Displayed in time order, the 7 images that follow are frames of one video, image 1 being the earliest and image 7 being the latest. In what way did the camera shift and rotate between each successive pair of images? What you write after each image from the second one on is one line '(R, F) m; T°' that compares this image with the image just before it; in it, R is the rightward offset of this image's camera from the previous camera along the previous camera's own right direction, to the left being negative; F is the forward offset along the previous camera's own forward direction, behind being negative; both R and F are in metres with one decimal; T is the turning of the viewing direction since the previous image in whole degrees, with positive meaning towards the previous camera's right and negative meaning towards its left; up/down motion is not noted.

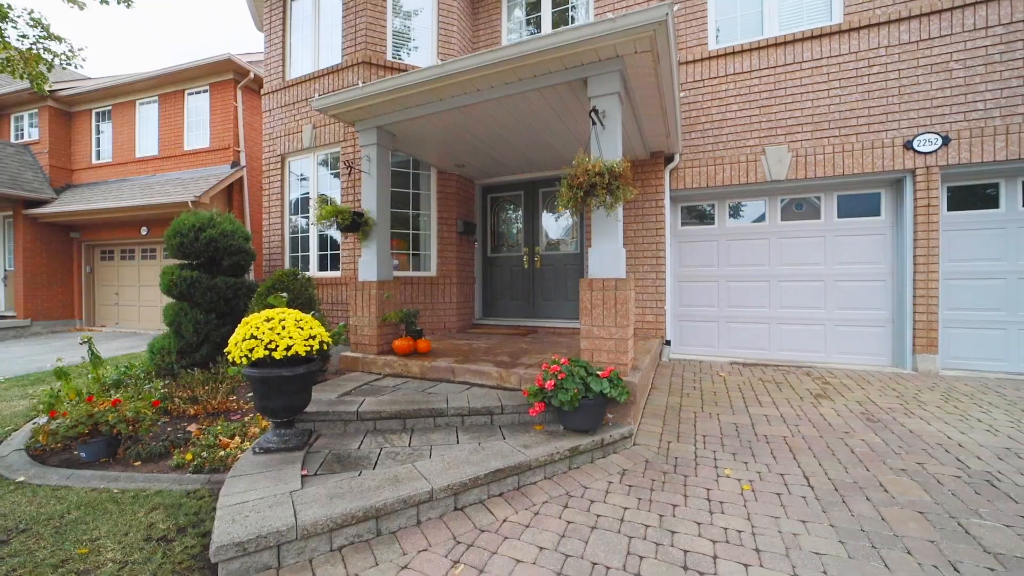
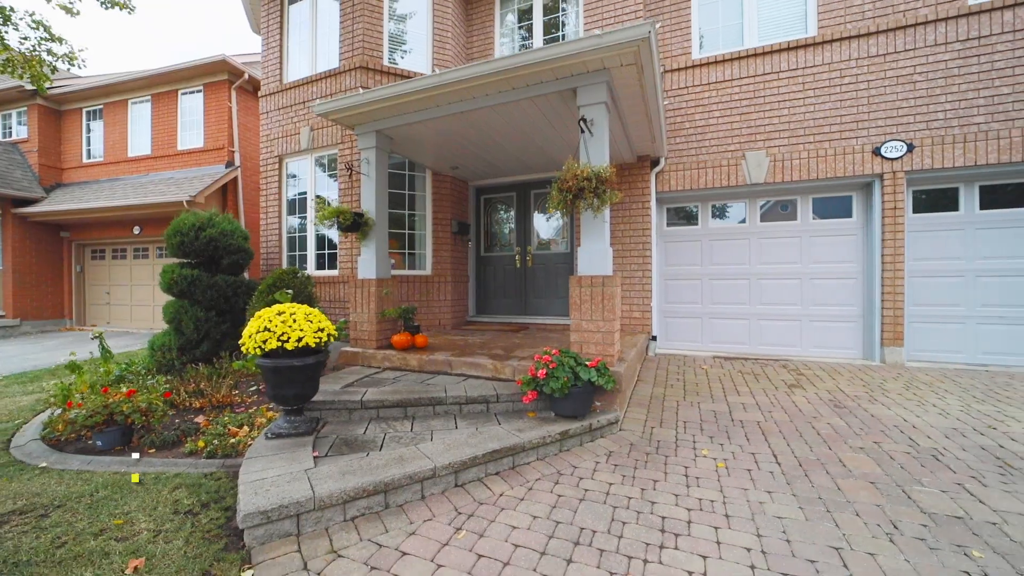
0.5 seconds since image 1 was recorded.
(0.0, -0.2) m; +1°
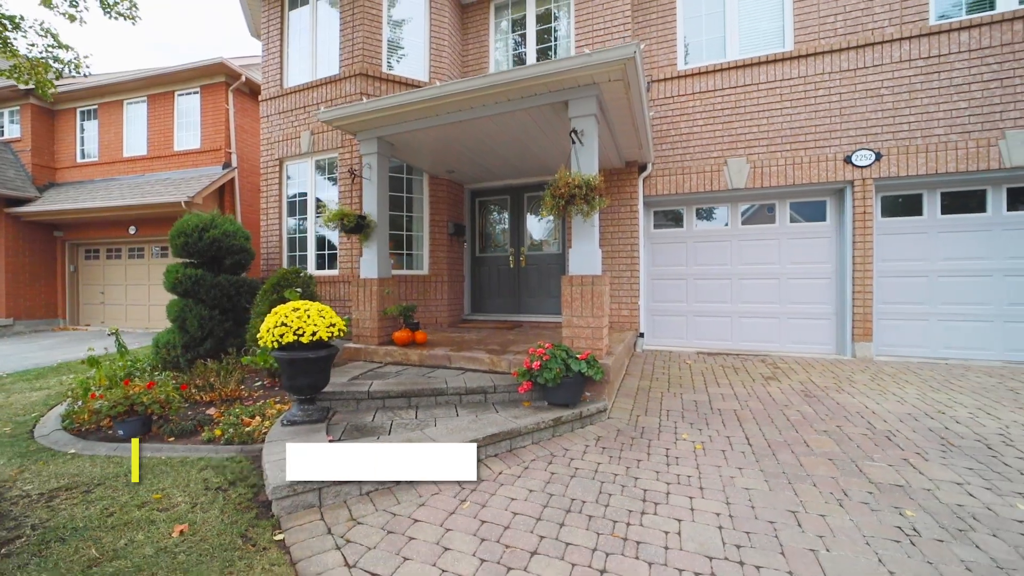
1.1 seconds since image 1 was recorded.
(0.0, -0.3) m; +1°
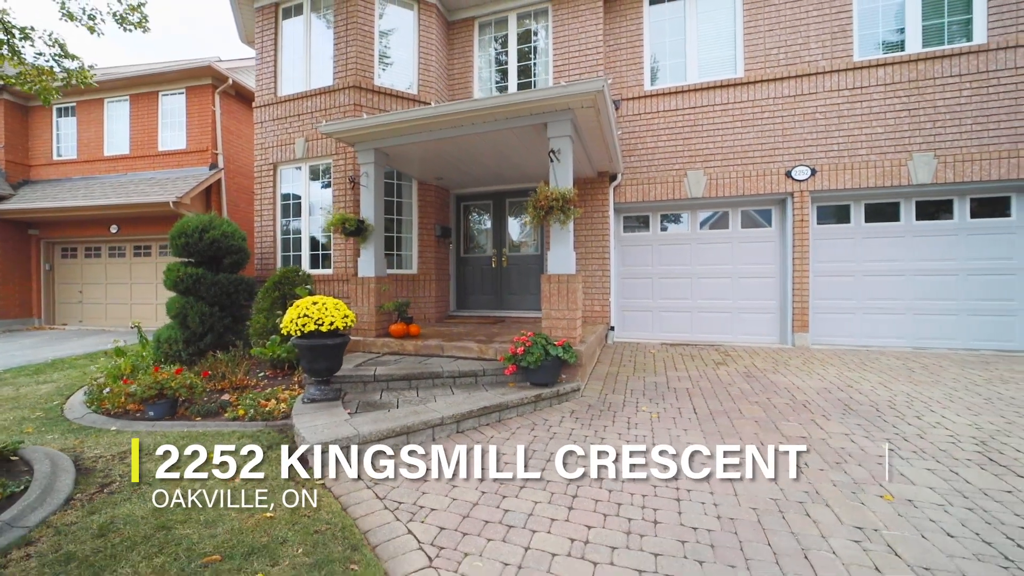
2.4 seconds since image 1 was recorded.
(-0.1, -0.6) m; +3°
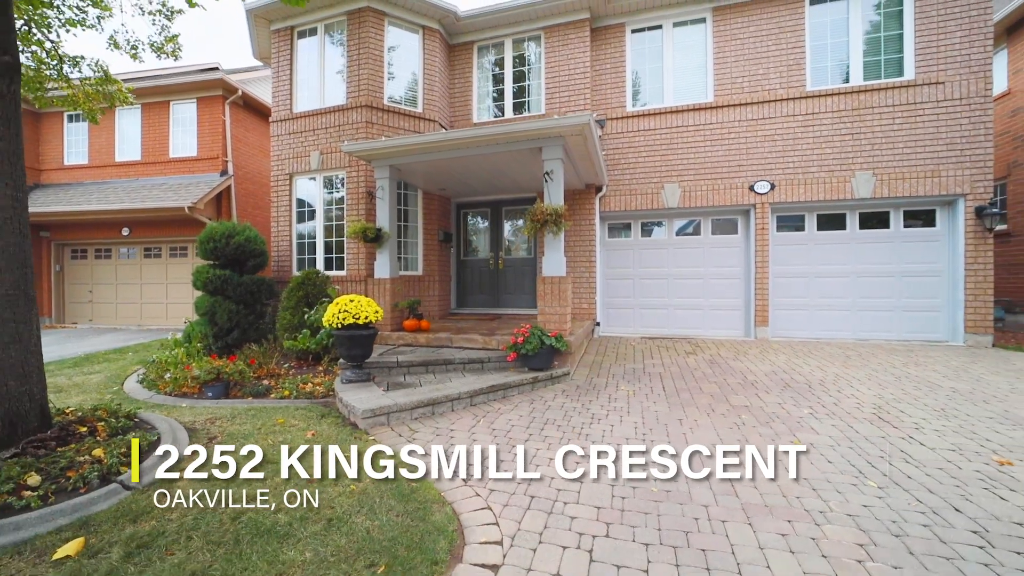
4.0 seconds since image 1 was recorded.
(-0.1, -0.8) m; +2°
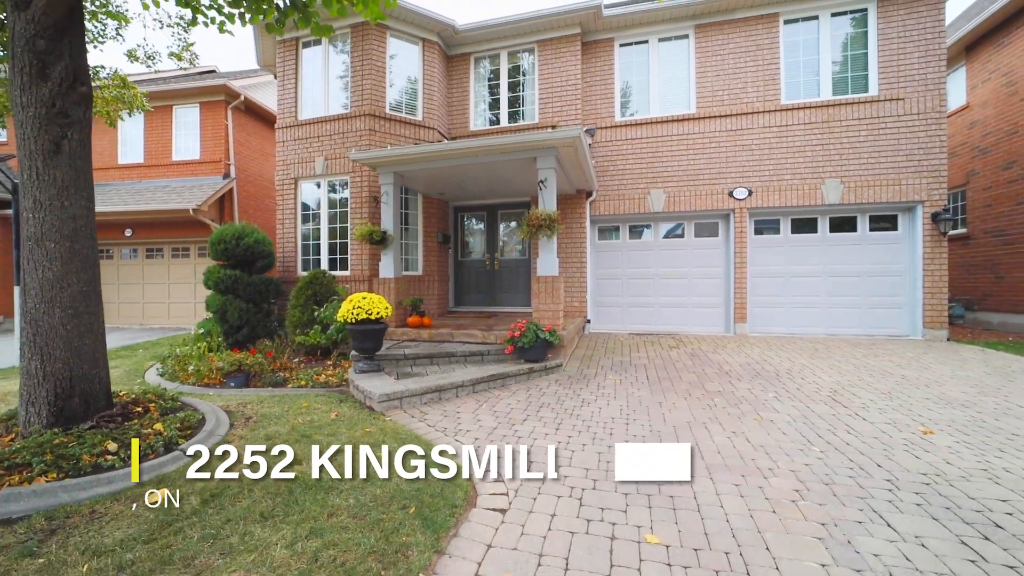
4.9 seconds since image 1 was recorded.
(-0.1, -0.4) m; +1°
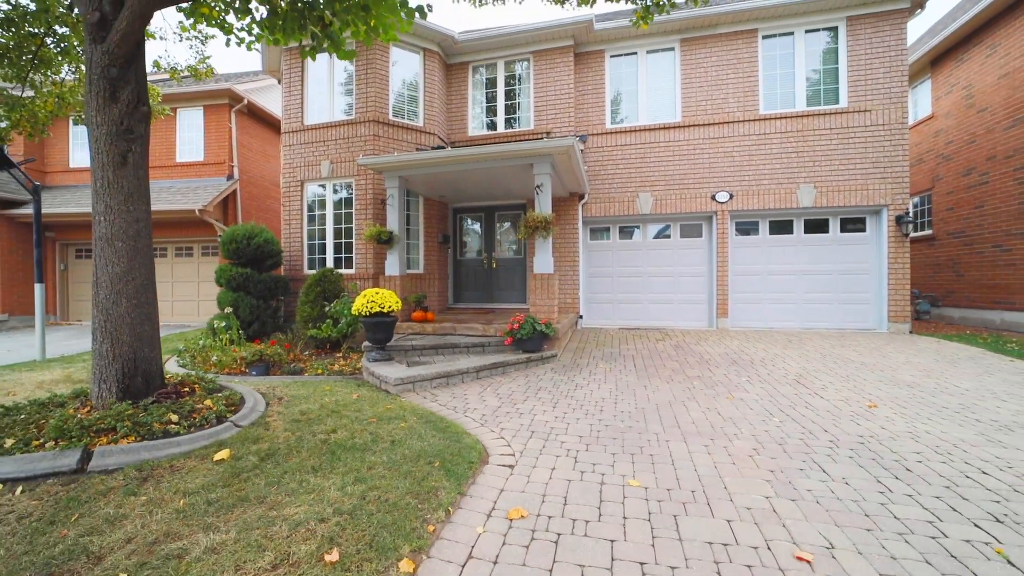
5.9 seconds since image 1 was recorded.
(-0.1, -0.5) m; +1°
